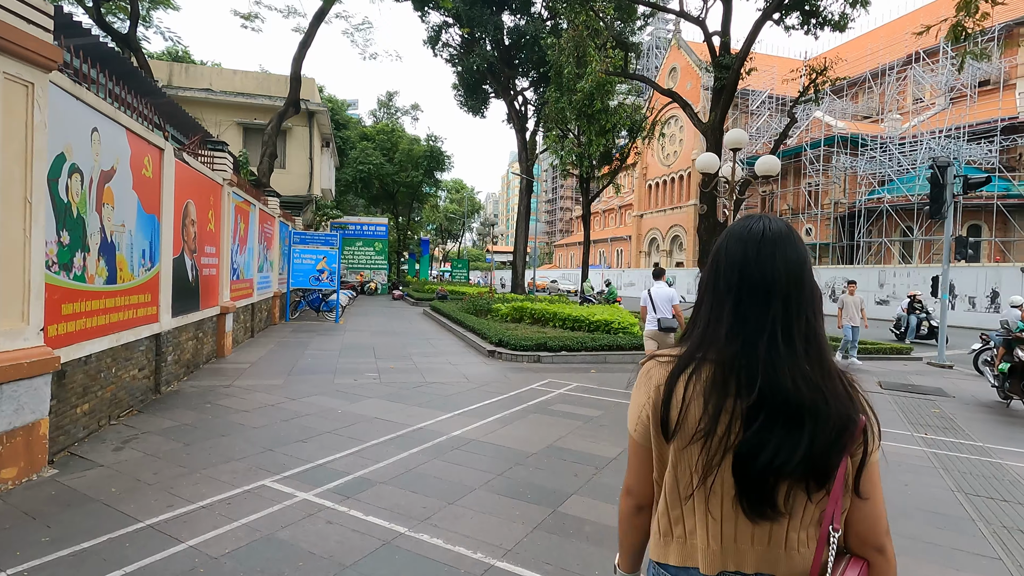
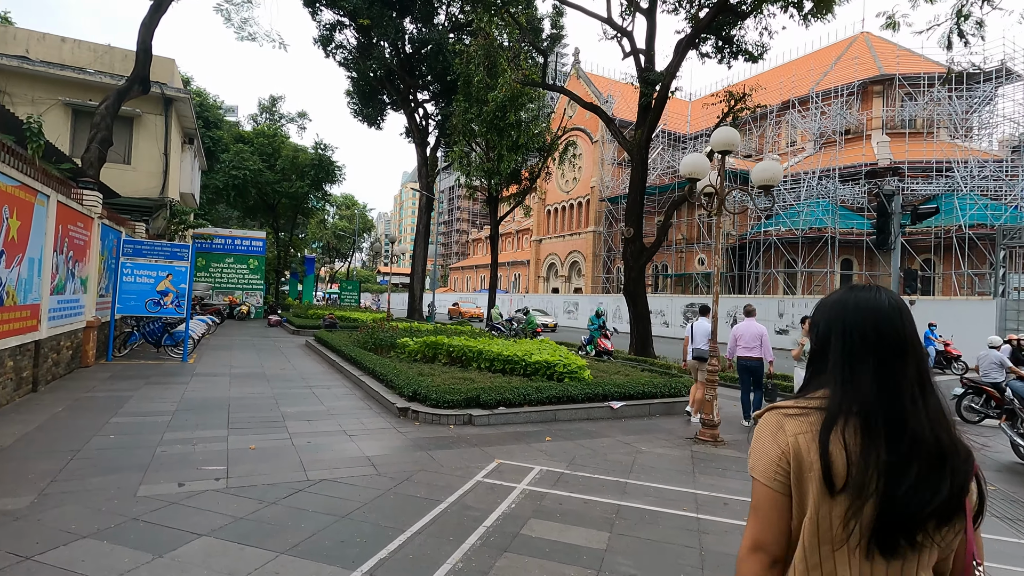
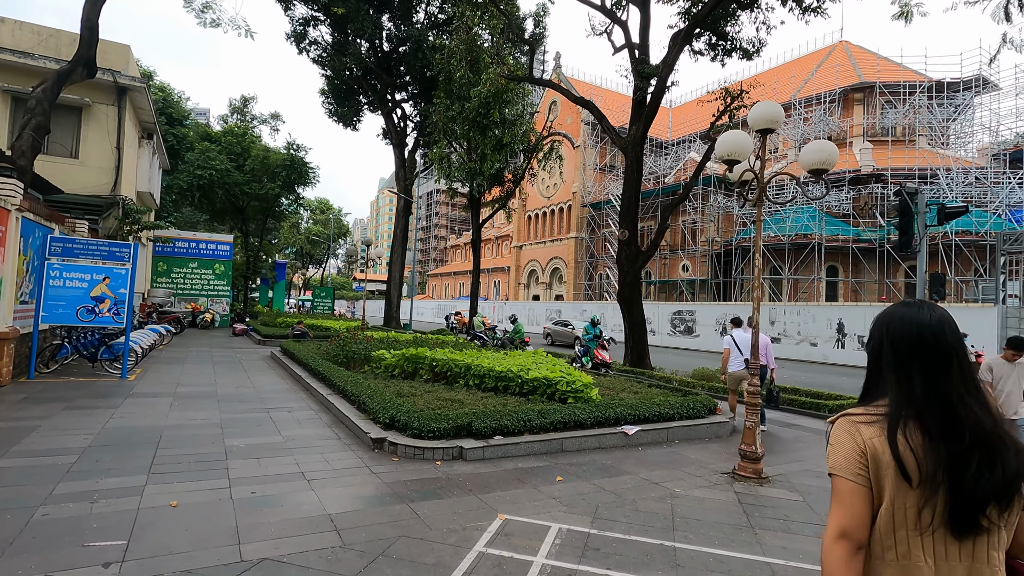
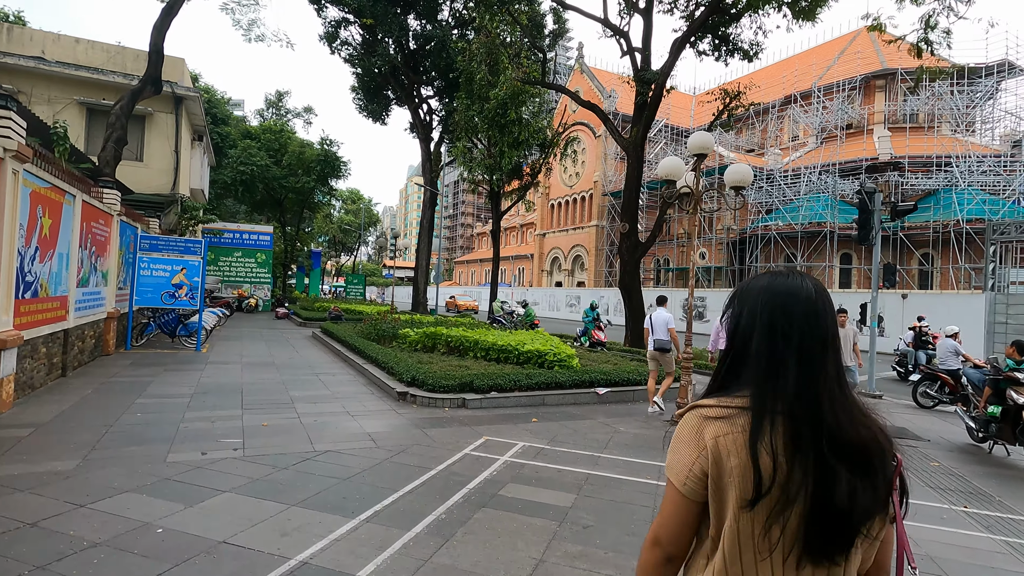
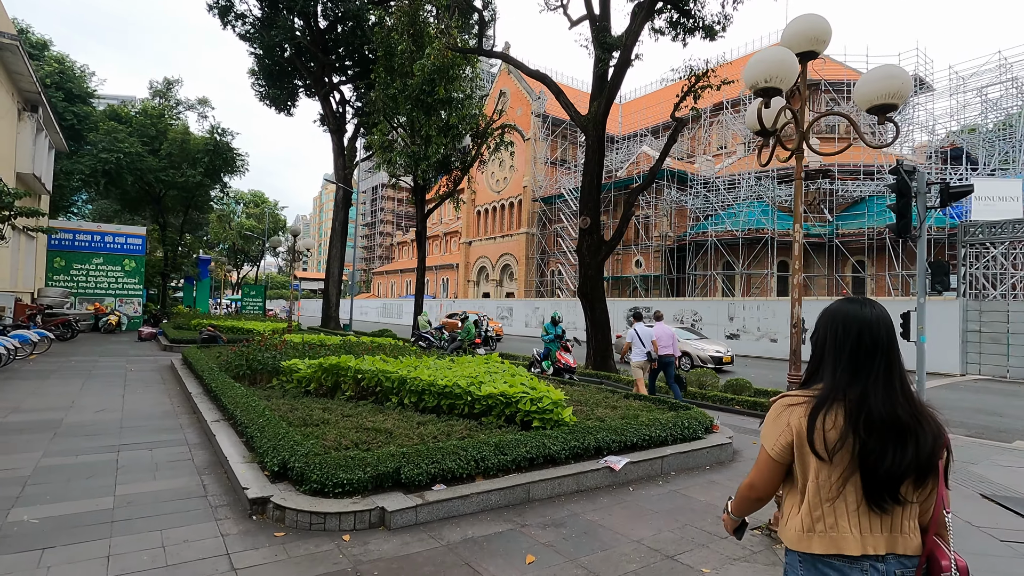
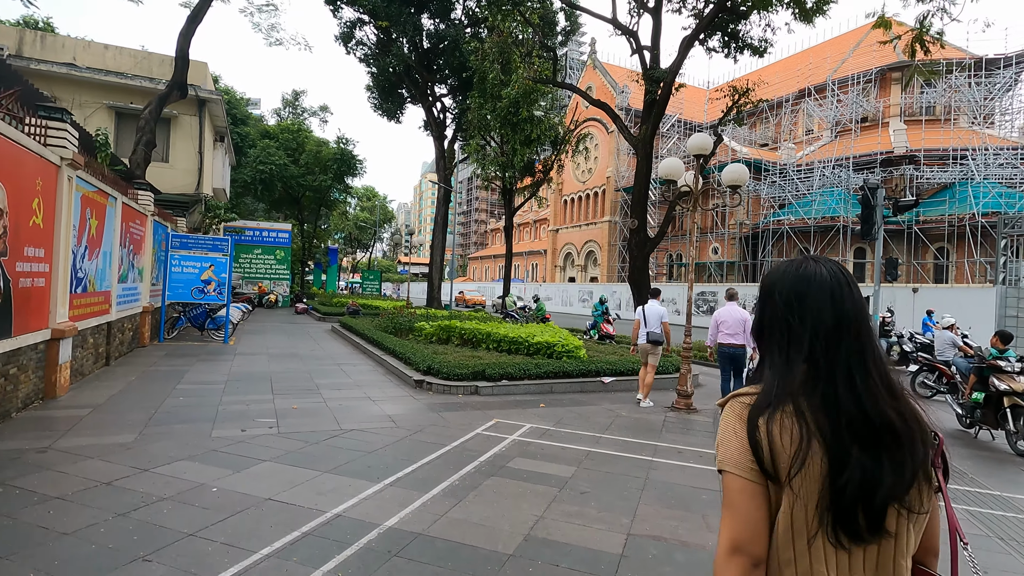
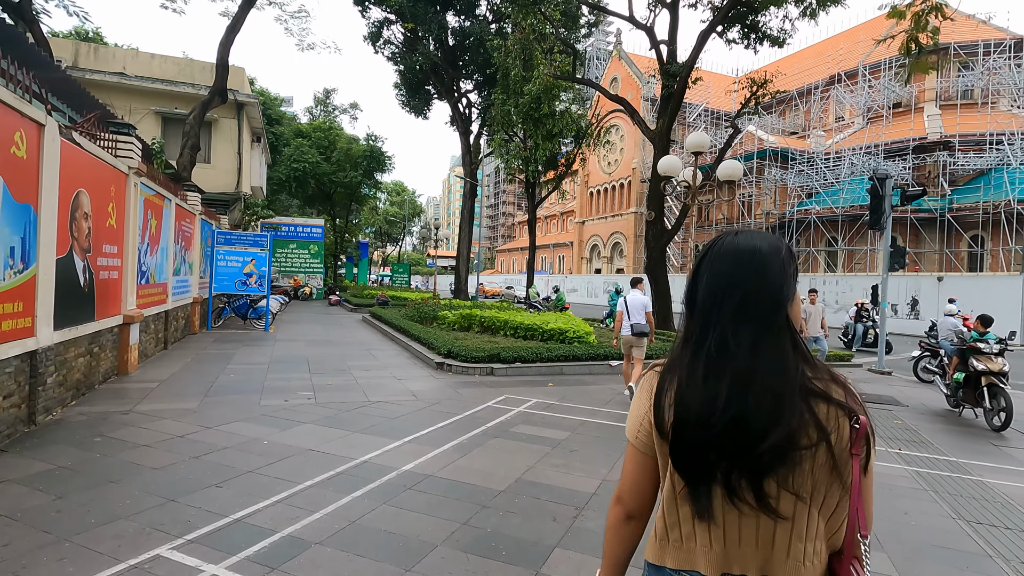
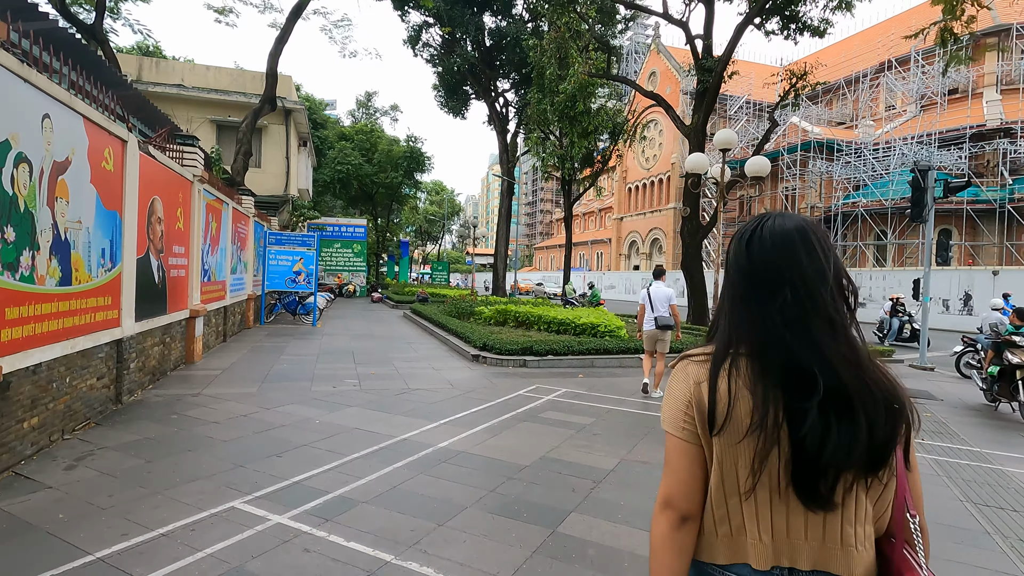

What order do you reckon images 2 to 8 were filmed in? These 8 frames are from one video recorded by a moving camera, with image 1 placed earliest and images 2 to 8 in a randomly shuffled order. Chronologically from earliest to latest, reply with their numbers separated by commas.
8, 7, 6, 4, 2, 3, 5
